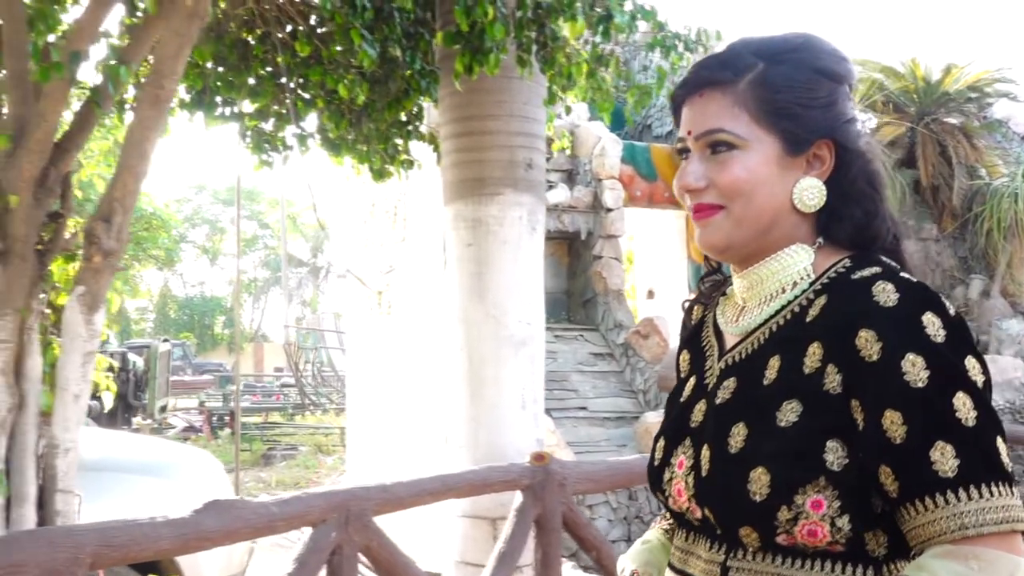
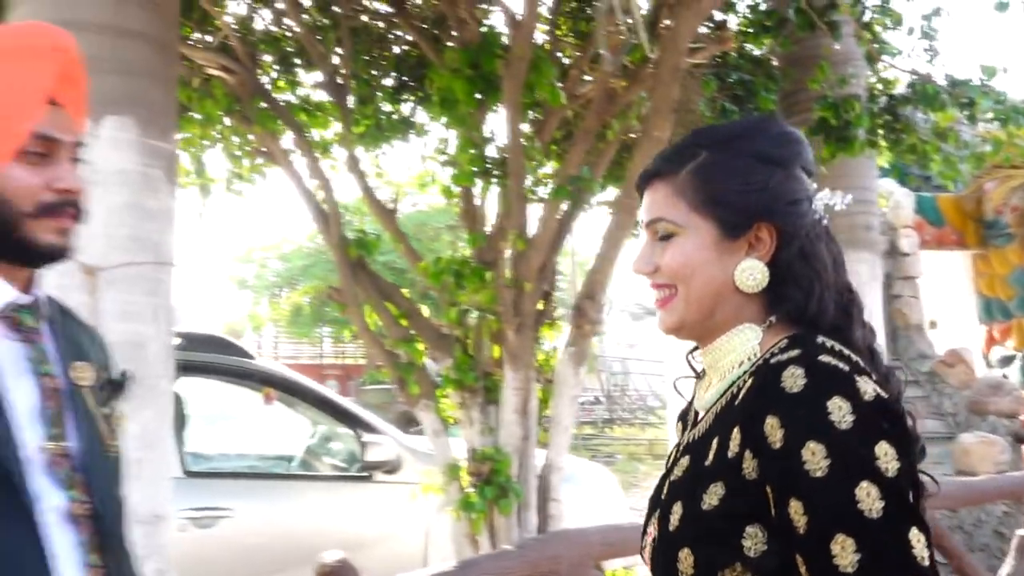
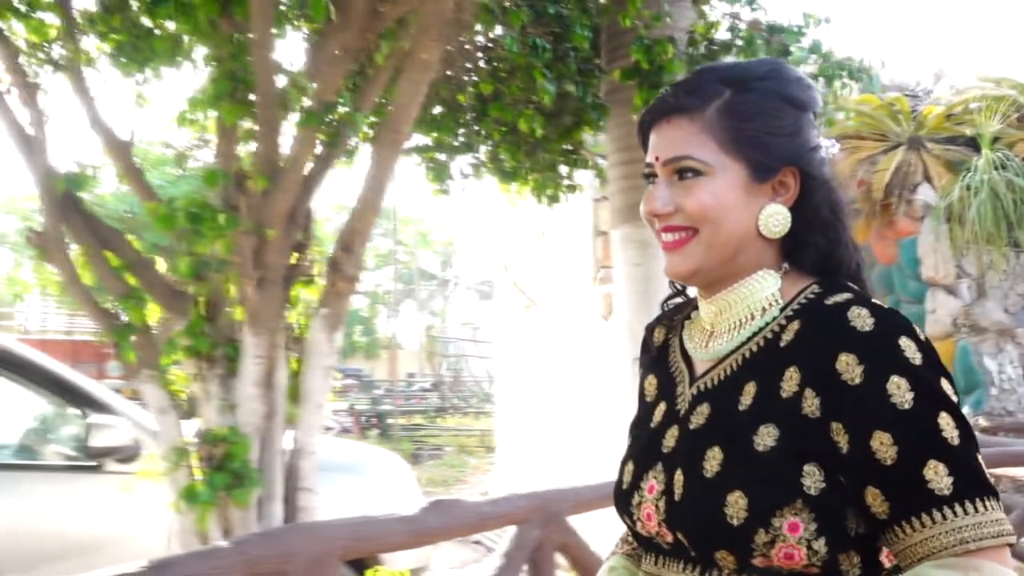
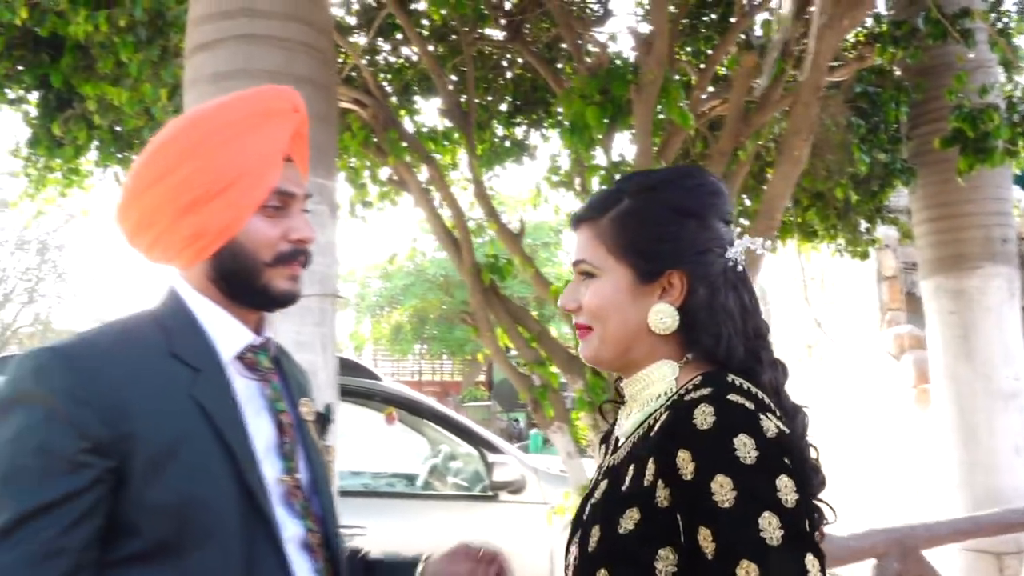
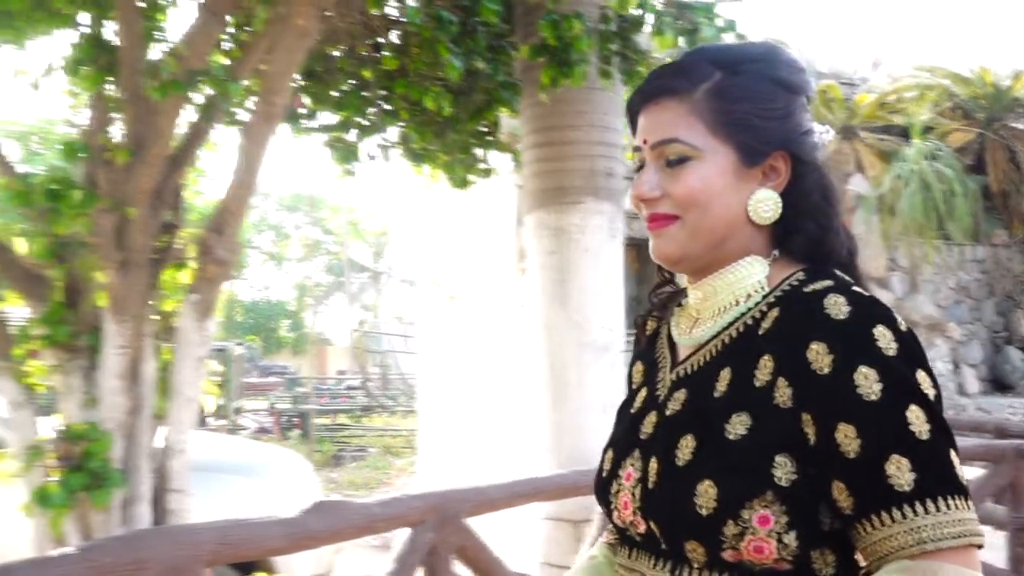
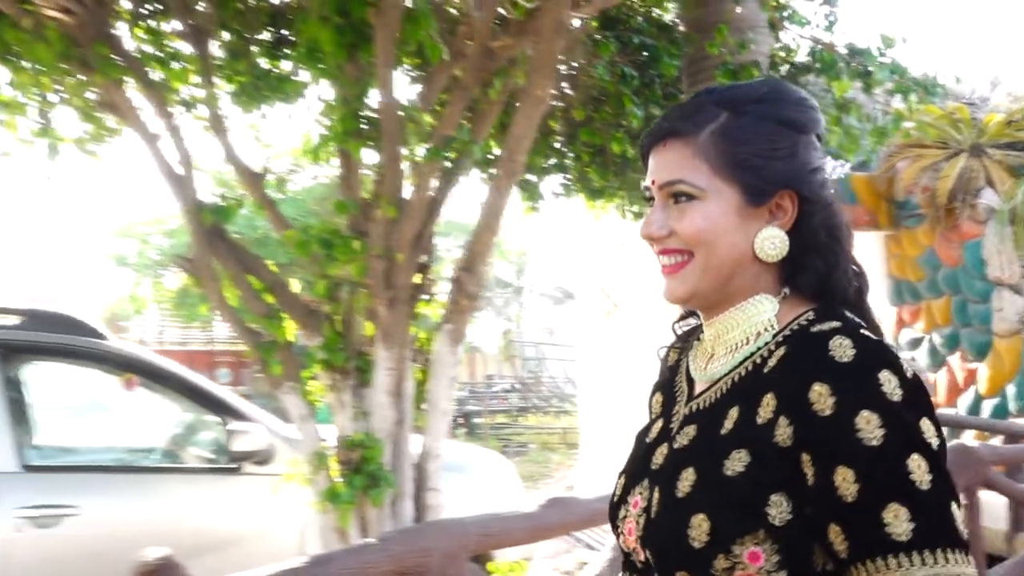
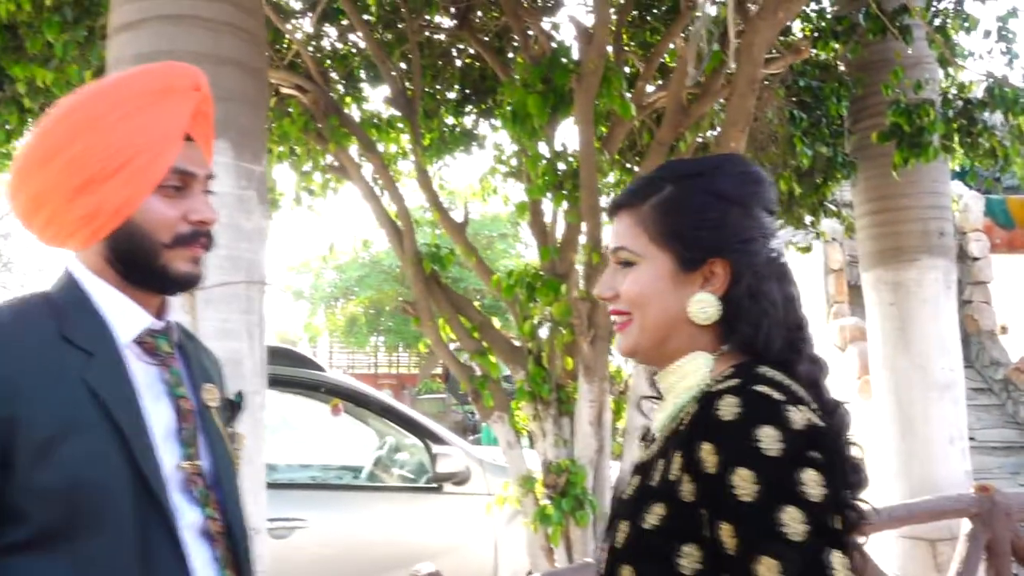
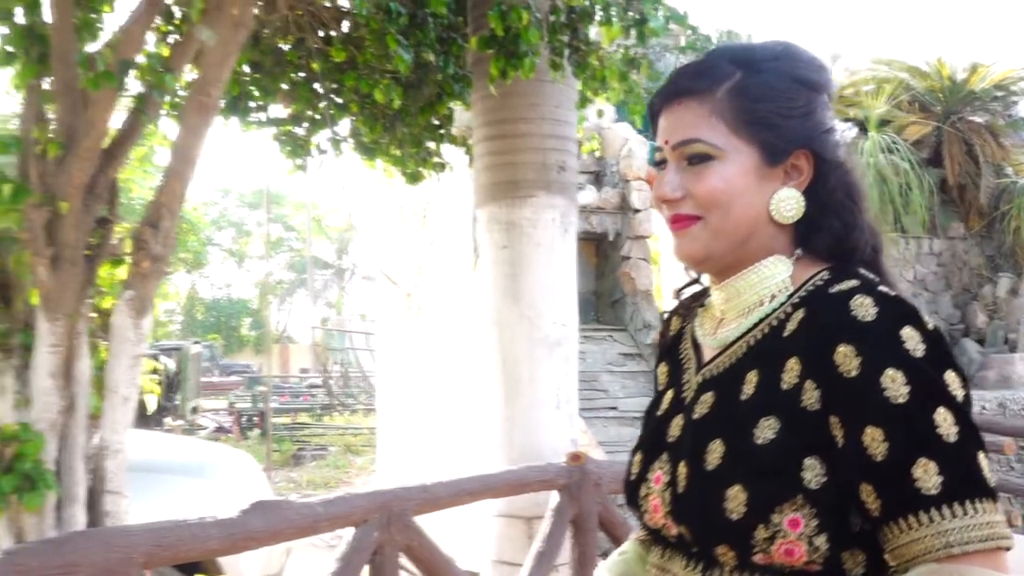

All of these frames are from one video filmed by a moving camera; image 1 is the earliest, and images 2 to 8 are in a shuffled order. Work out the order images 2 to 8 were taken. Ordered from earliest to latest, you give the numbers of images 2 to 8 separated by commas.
8, 5, 3, 6, 2, 7, 4
